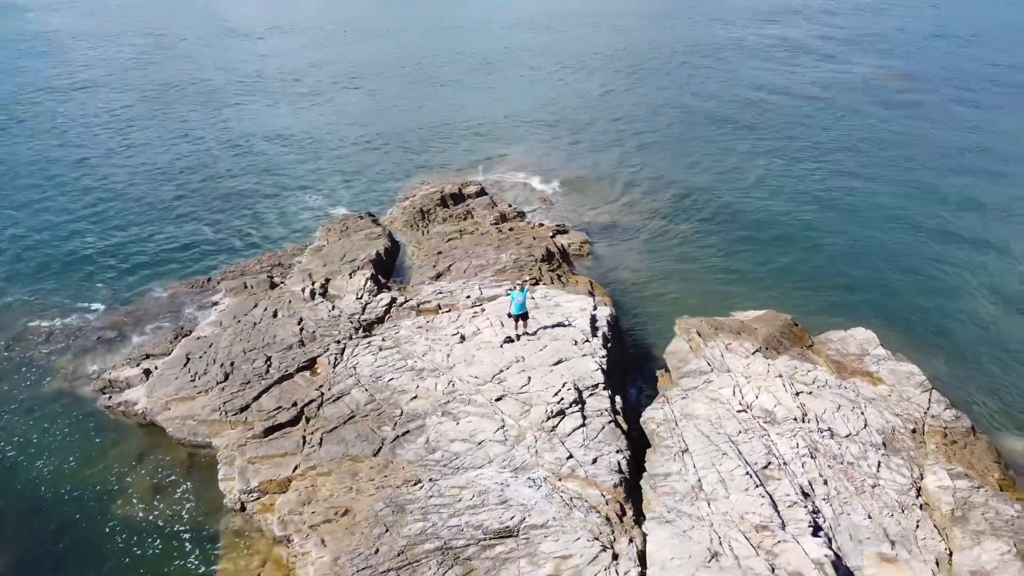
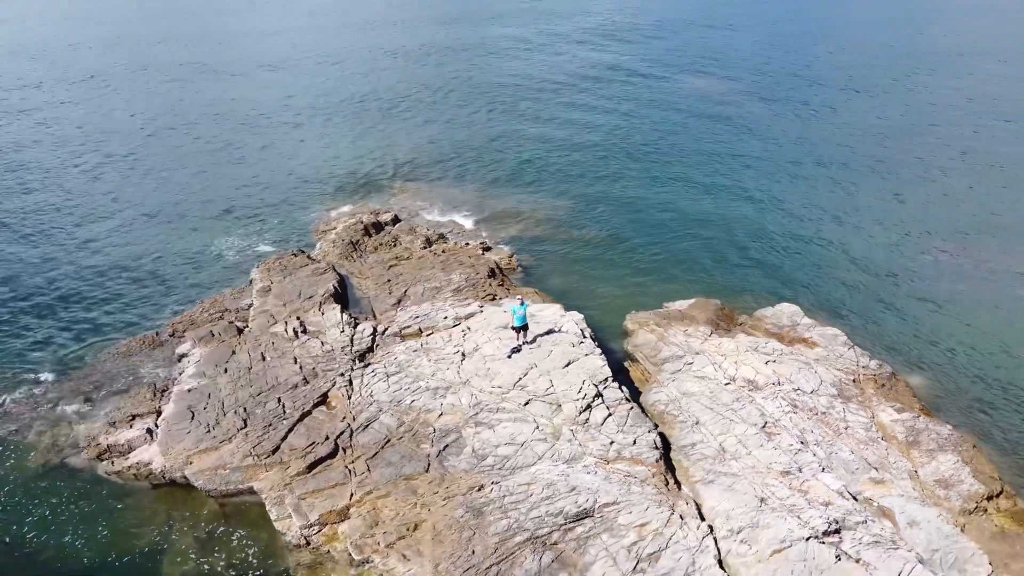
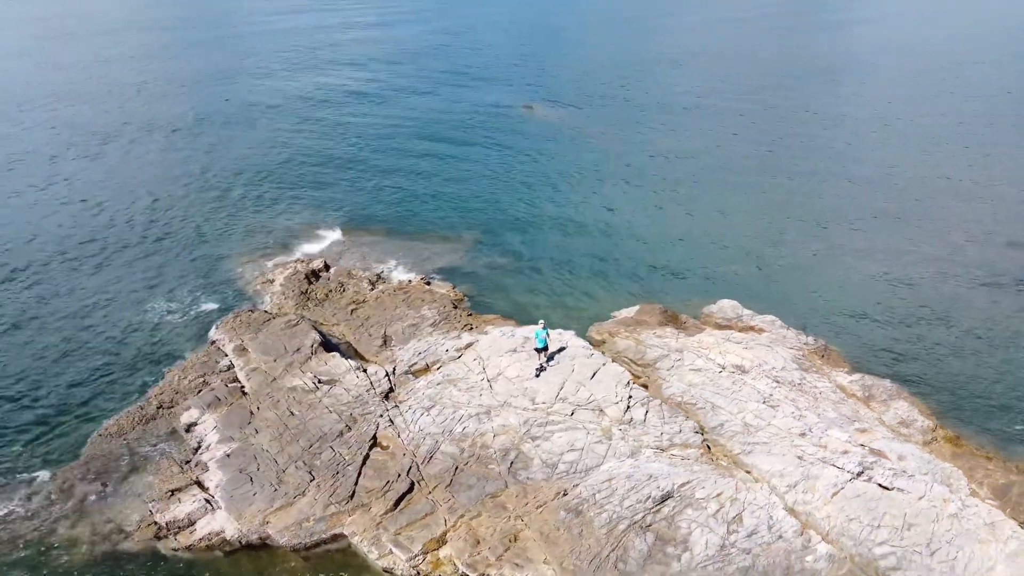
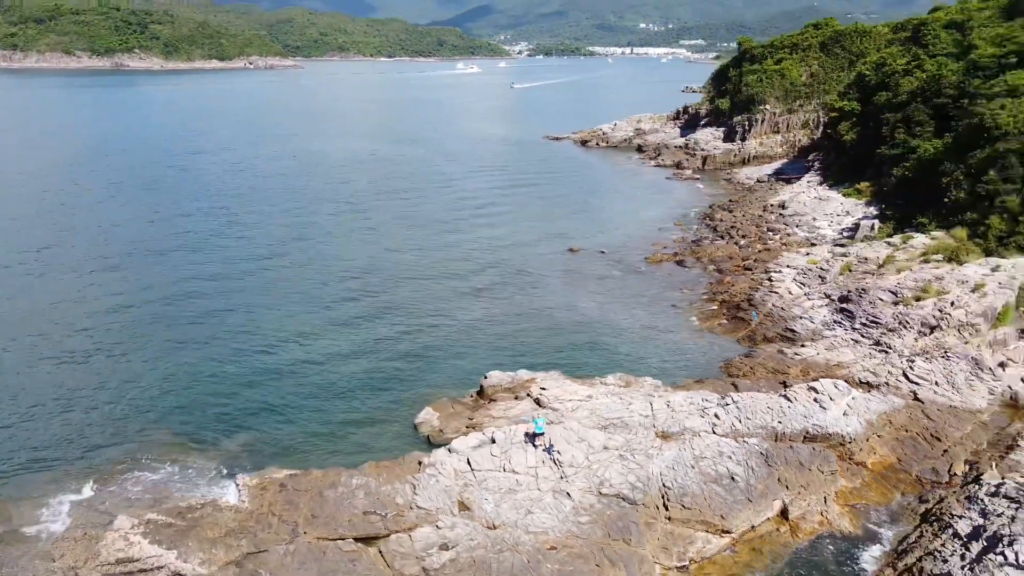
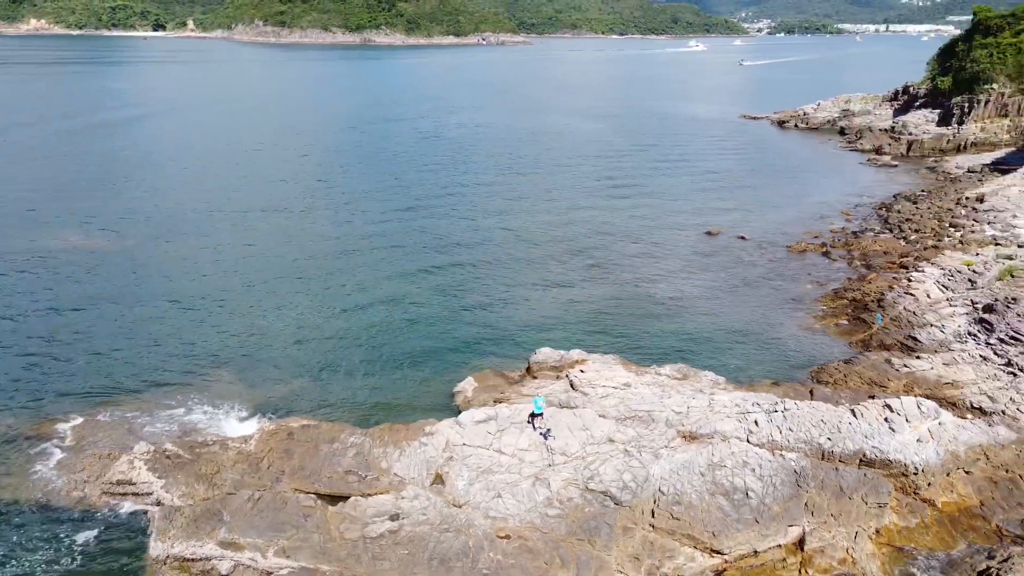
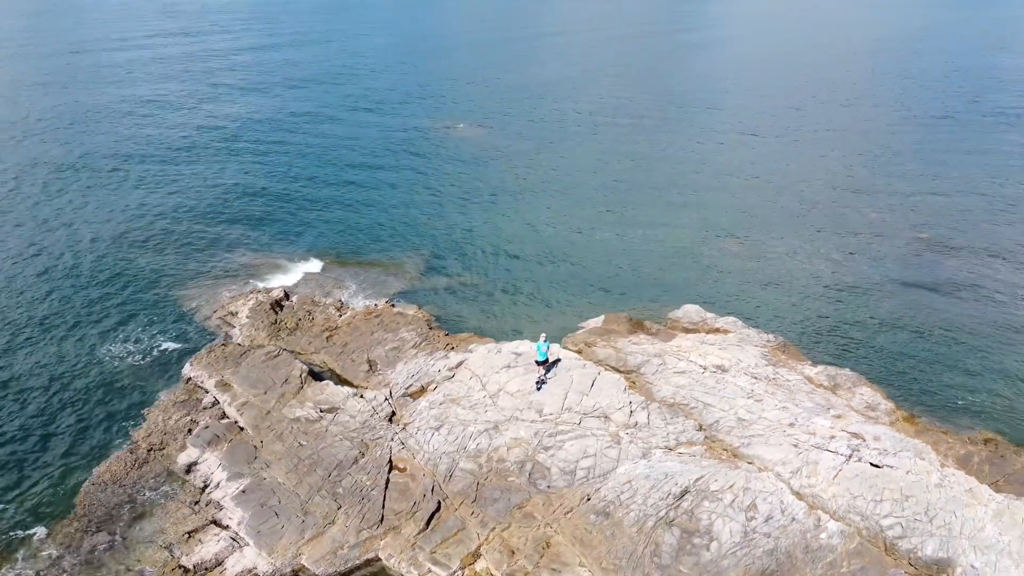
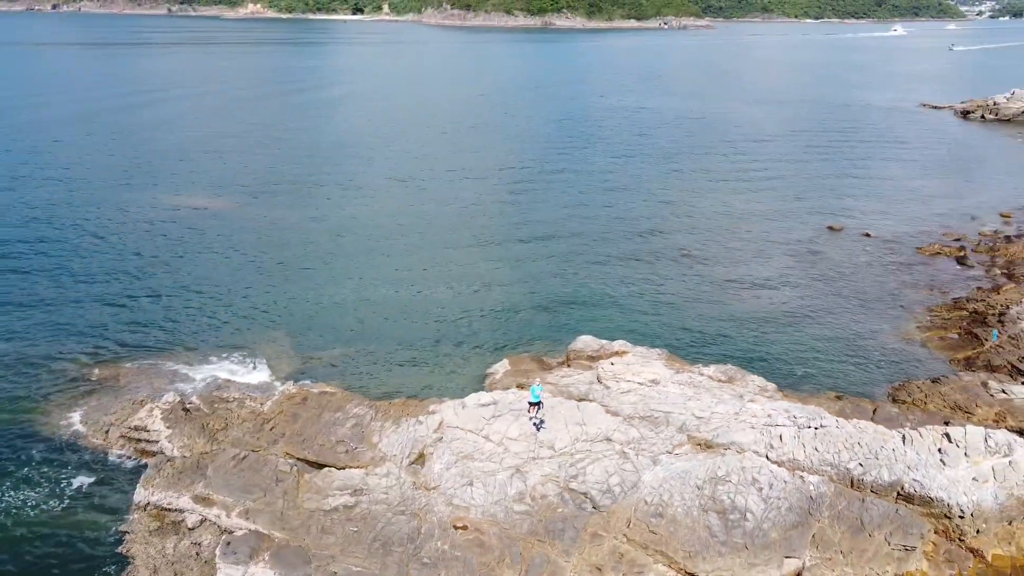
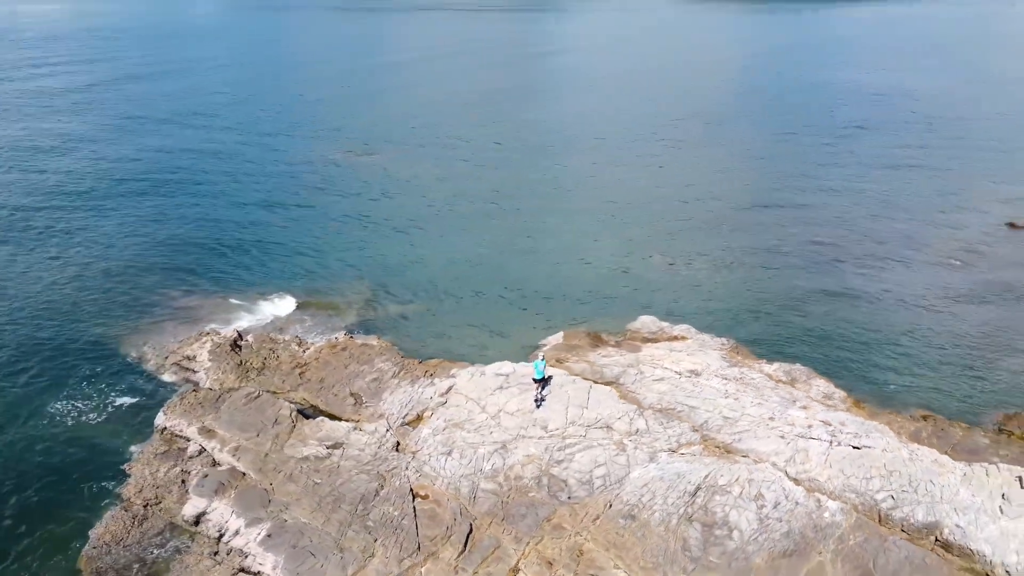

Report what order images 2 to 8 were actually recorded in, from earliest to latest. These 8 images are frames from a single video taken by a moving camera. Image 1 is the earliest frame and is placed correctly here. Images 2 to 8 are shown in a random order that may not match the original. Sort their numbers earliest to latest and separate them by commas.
2, 3, 6, 8, 7, 5, 4
